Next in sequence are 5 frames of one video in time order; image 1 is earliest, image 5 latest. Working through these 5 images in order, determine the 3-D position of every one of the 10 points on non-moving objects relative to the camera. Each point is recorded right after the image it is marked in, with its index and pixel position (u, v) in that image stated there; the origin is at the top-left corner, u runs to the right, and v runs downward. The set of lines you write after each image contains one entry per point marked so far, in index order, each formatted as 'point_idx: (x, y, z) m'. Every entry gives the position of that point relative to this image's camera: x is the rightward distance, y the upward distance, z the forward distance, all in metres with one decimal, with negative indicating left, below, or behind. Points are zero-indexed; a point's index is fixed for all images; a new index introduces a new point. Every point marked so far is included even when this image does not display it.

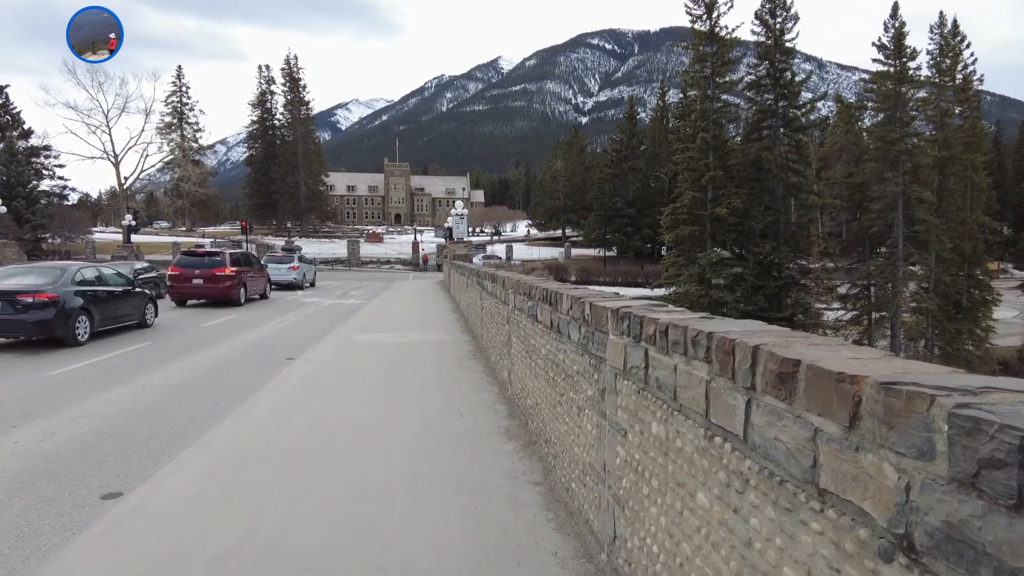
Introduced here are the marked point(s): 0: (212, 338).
0: (-6.8, -1.1, +14.9) m
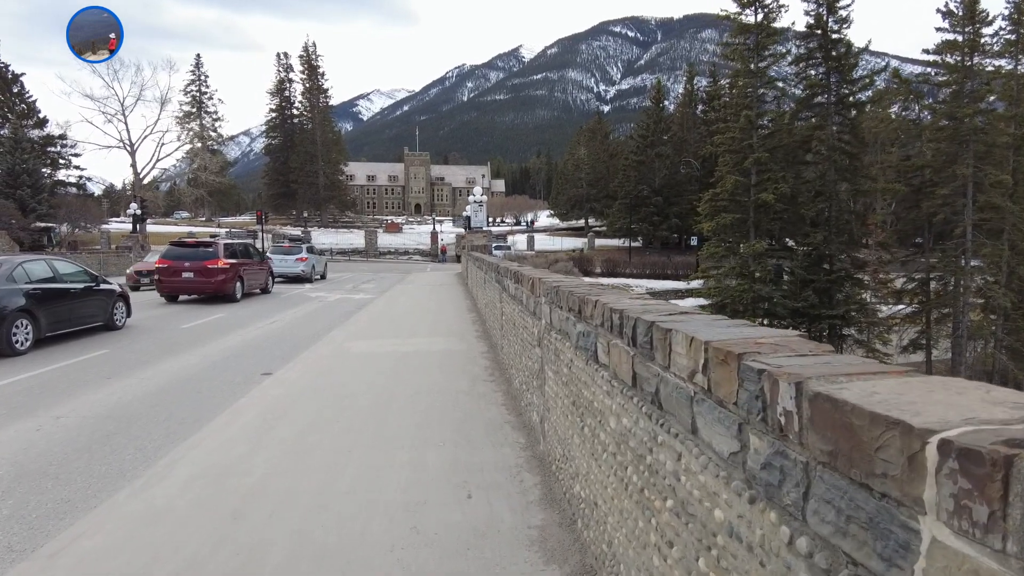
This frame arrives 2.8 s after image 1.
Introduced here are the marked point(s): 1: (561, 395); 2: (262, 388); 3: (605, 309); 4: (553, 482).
0: (-6.3, -1.0, +12.8) m
1: (+0.3, -0.7, +4.2) m
2: (-3.1, -1.3, +8.2) m
3: (+0.4, -0.1, +3.1) m
4: (+0.3, -1.3, +4.4) m
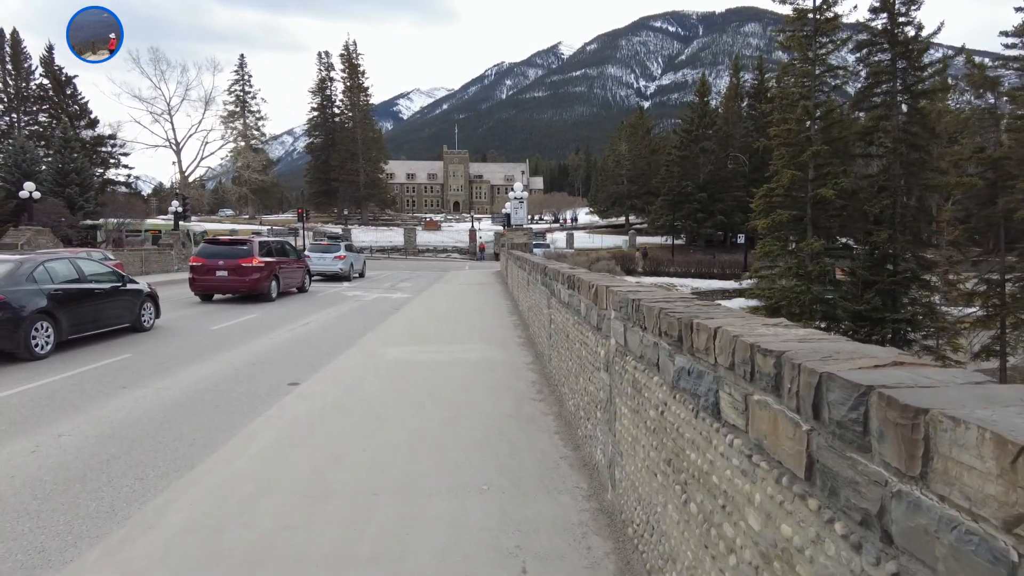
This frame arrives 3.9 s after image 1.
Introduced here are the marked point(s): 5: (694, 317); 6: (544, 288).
0: (-5.5, -1.1, +12.1) m
1: (+0.7, -0.8, +3.2) m
2: (-2.6, -1.3, +7.4) m
3: (+0.7, -0.2, +2.1) m
4: (+0.6, -1.4, +3.4) m
5: (+0.7, -0.1, +2.7) m
6: (+0.4, 0.0, +9.2) m
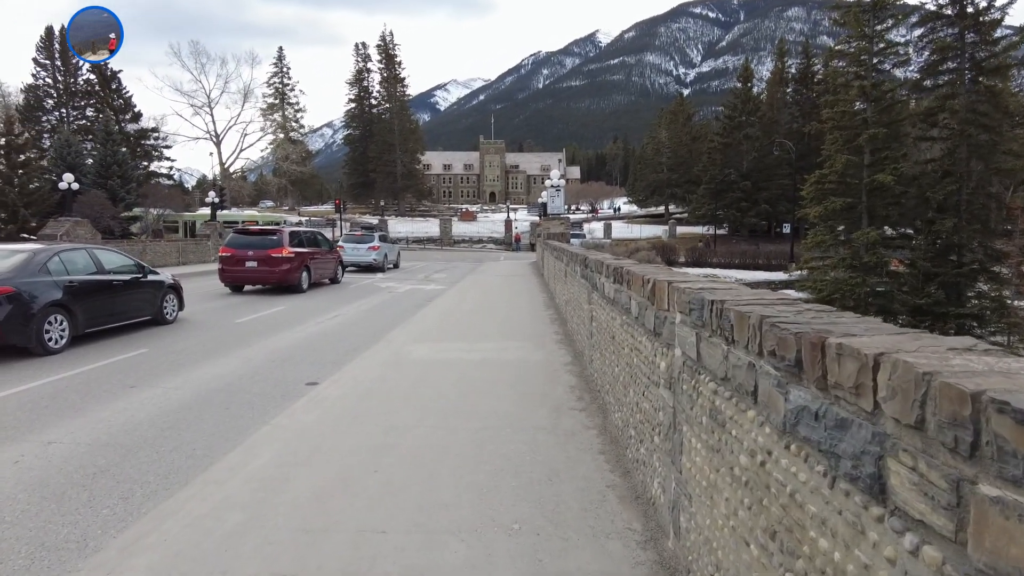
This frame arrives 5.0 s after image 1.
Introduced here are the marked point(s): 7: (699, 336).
0: (-4.9, -0.9, +11.6) m
1: (+0.8, -0.8, +2.4) m
2: (-2.2, -1.2, +6.8) m
3: (+0.8, -0.2, +1.2) m
4: (+0.8, -1.4, +2.6) m
5: (+0.9, -0.1, +1.8) m
6: (+0.9, +0.1, +8.4) m
7: (+0.8, -0.2, +2.7) m
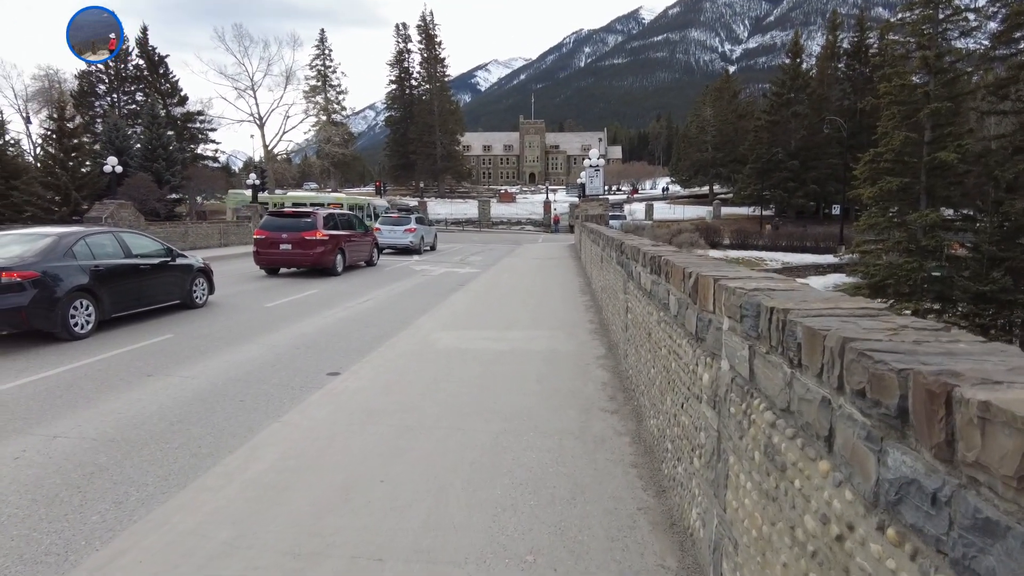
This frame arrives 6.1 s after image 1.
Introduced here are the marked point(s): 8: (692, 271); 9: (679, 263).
0: (-4.3, -0.6, +11.4) m
1: (+0.8, -0.8, +1.8) m
2: (-1.9, -1.1, +6.4) m
3: (+0.7, -0.2, +0.7) m
4: (+0.8, -1.4, +2.1) m
5: (+0.8, -0.2, +1.2) m
6: (+1.3, +0.2, +7.8) m
7: (+0.8, -0.2, +2.2) m
8: (+0.9, +0.1, +3.3) m
9: (+1.0, +0.2, +3.9) m
